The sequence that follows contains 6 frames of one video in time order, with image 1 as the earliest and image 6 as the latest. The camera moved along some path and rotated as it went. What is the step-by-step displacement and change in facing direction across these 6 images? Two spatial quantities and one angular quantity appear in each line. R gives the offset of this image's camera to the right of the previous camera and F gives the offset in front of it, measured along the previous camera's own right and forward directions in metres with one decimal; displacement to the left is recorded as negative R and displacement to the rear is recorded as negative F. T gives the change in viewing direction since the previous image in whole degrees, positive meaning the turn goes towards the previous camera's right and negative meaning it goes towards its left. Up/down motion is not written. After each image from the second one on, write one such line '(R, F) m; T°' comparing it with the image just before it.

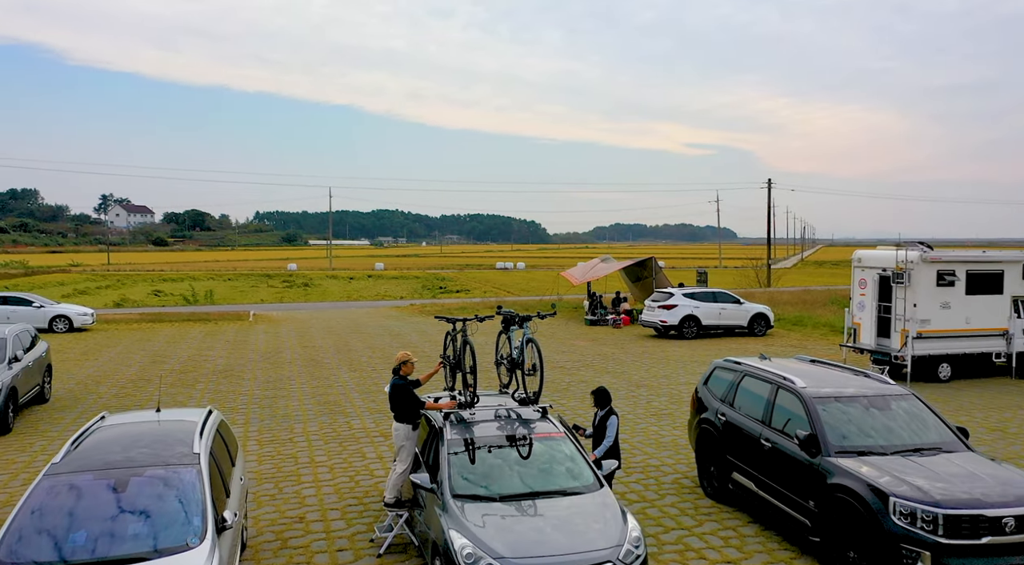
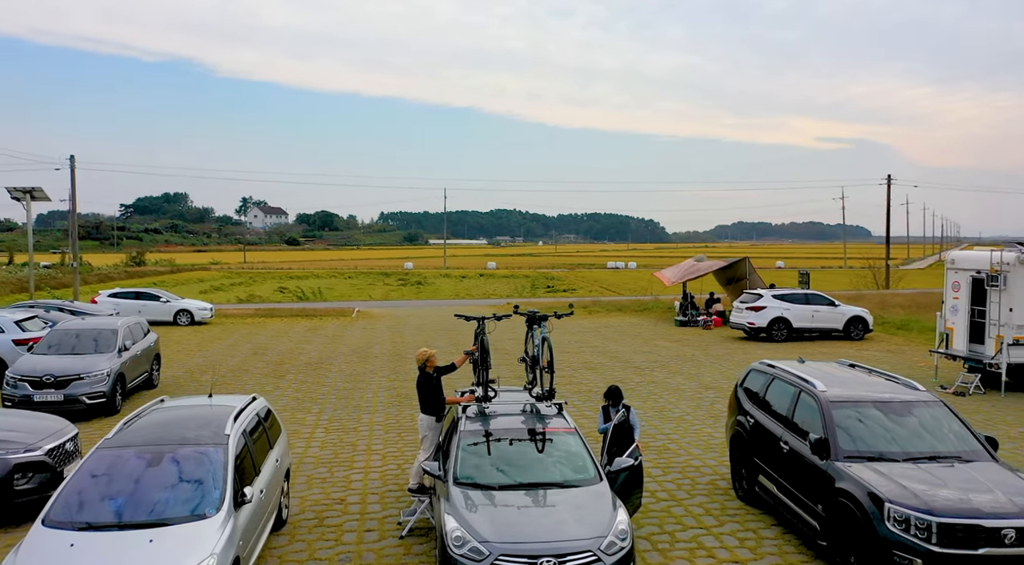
(+0.7, -0.2) m; -8°
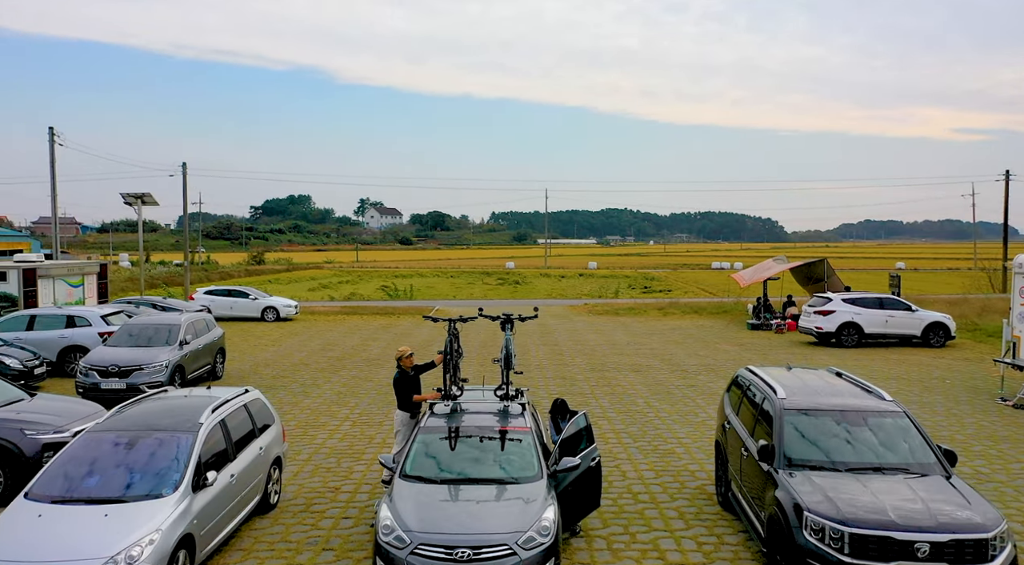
(+1.0, -0.1) m; -6°
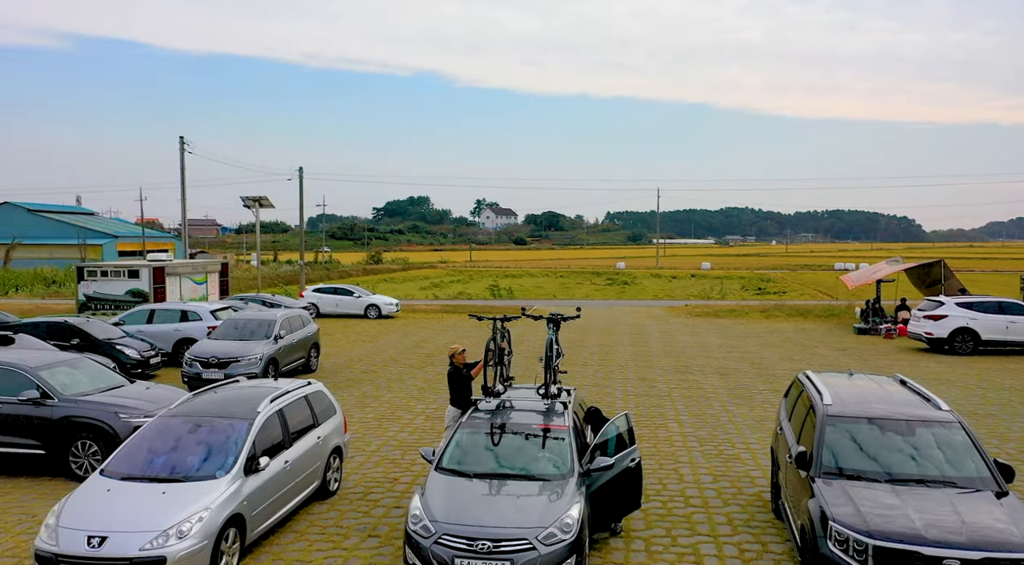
(+0.5, -0.1) m; -8°
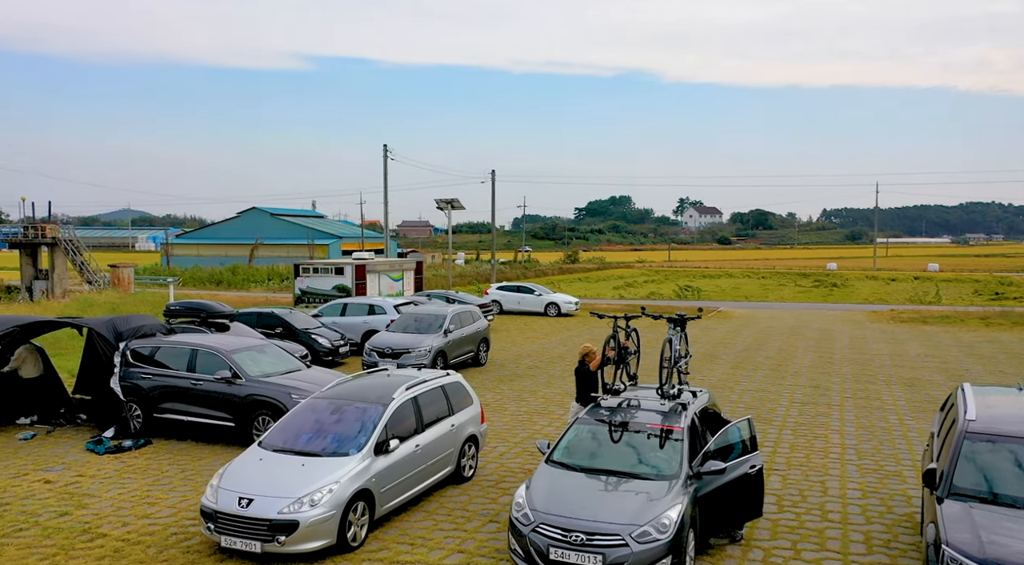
(+0.6, -0.1) m; -15°
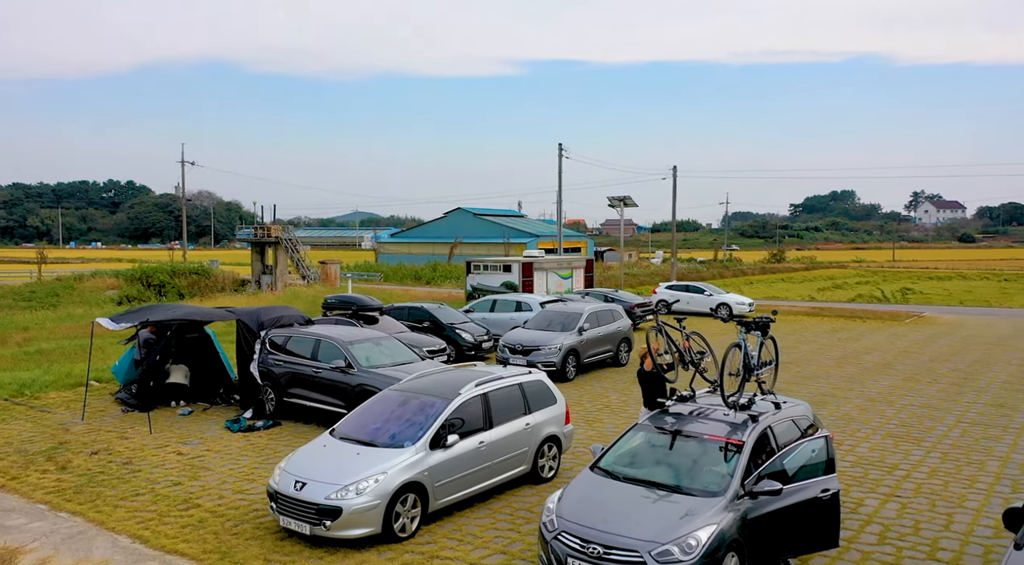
(+1.0, +0.2) m; -14°
